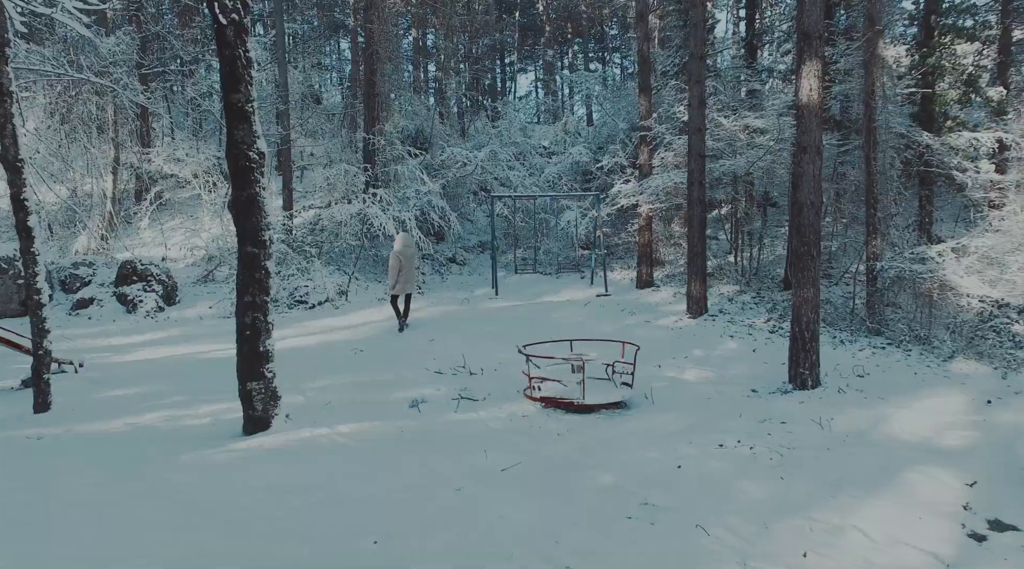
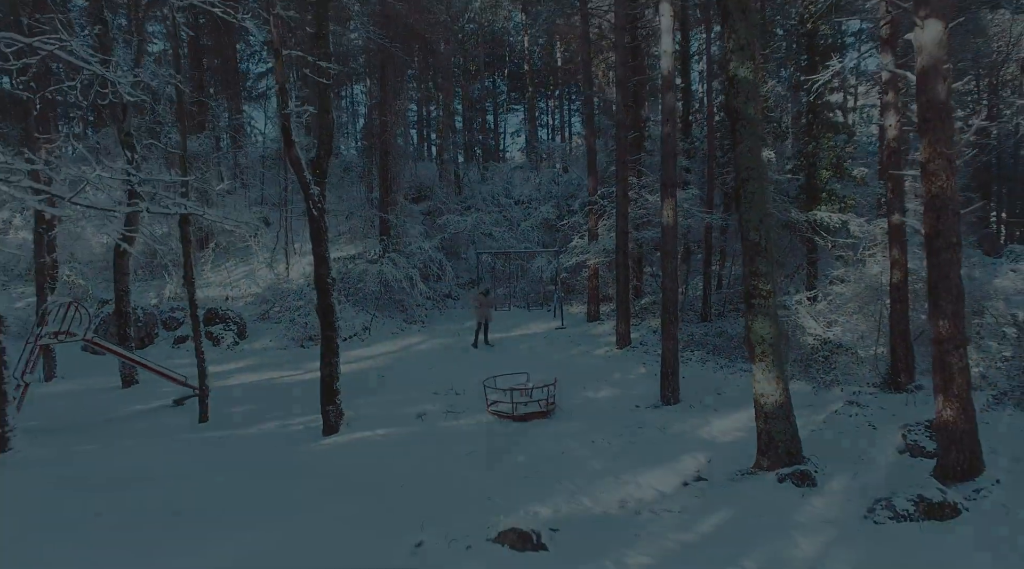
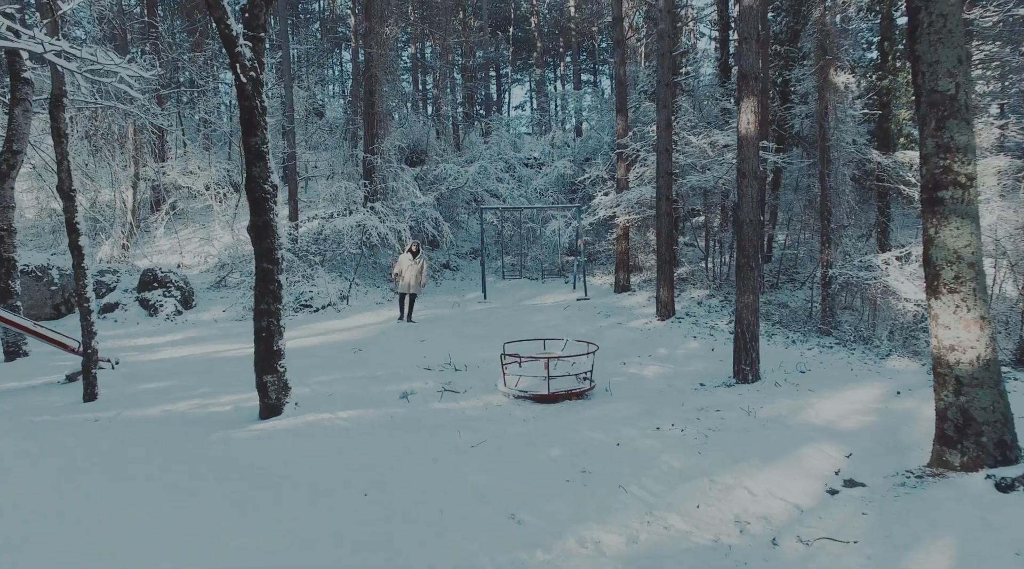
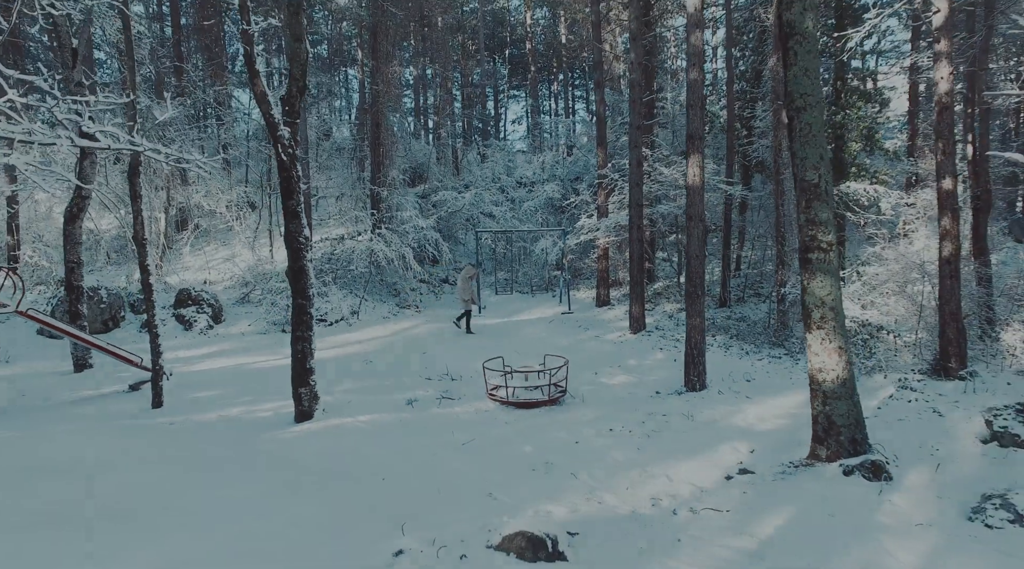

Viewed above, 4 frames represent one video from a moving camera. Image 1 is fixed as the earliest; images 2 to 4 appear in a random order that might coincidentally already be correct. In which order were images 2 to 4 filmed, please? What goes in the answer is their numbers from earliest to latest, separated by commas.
3, 4, 2
